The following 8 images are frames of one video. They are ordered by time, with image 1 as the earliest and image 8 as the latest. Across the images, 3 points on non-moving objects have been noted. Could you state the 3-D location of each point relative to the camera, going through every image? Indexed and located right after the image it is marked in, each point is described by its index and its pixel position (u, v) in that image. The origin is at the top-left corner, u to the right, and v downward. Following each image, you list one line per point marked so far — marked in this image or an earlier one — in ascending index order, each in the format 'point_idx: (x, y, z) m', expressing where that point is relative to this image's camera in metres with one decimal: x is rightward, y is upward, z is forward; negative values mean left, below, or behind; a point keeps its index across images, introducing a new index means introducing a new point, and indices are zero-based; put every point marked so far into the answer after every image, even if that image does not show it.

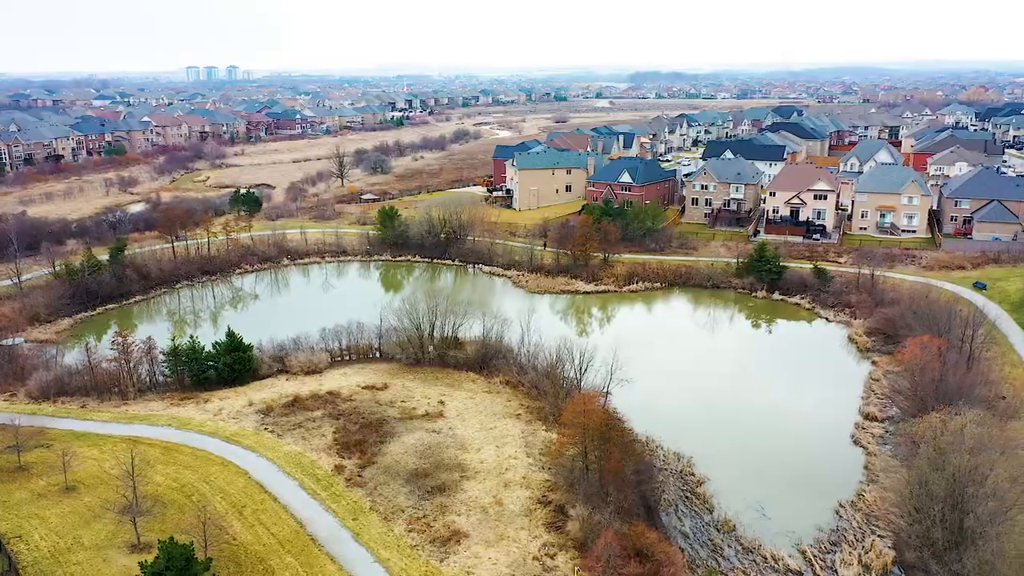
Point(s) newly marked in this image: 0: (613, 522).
0: (+1.9, -4.5, +15.8) m
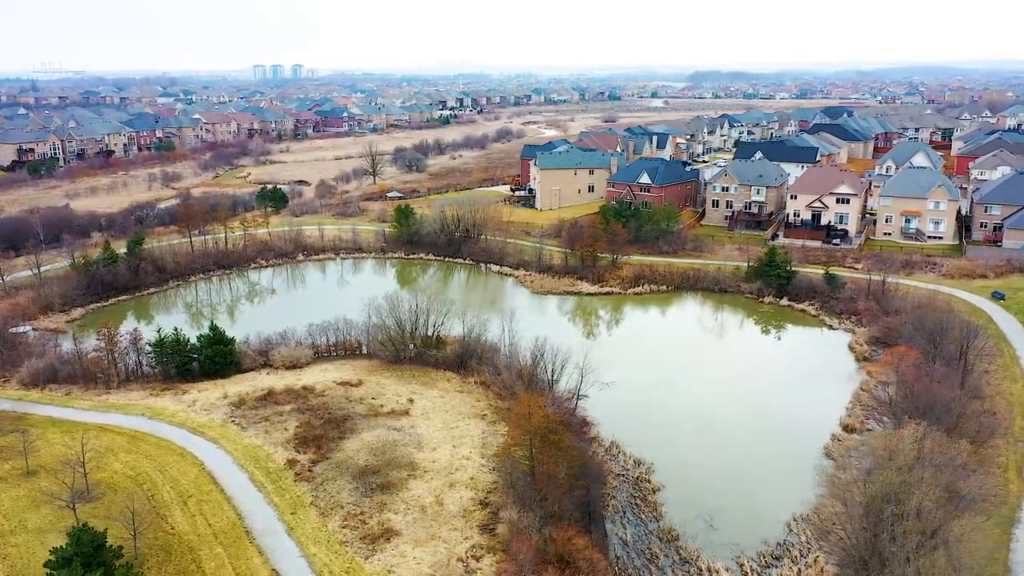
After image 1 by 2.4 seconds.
0: (+0.5, -4.5, +15.6) m
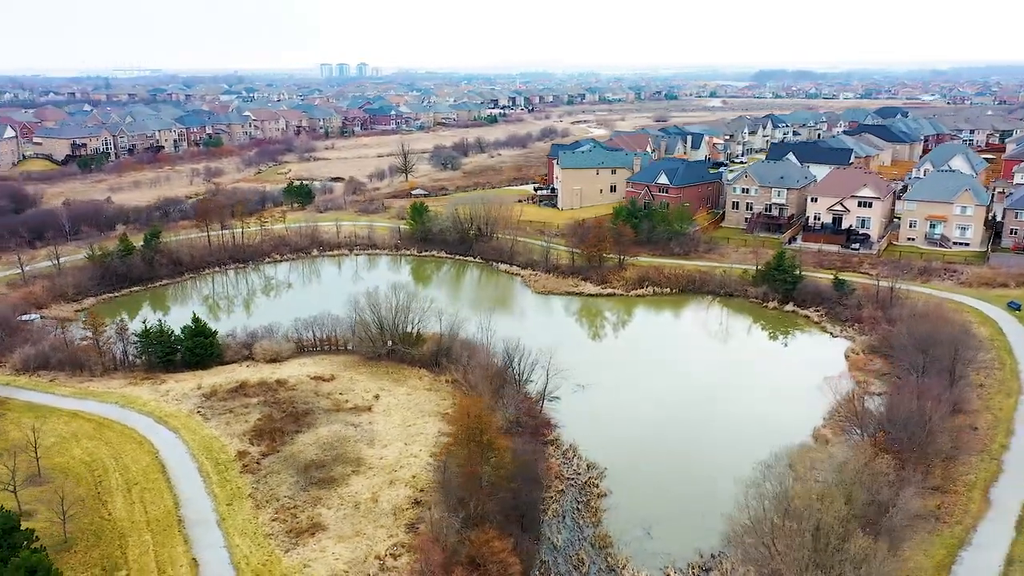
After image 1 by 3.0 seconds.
0: (-1.0, -4.5, +15.5) m
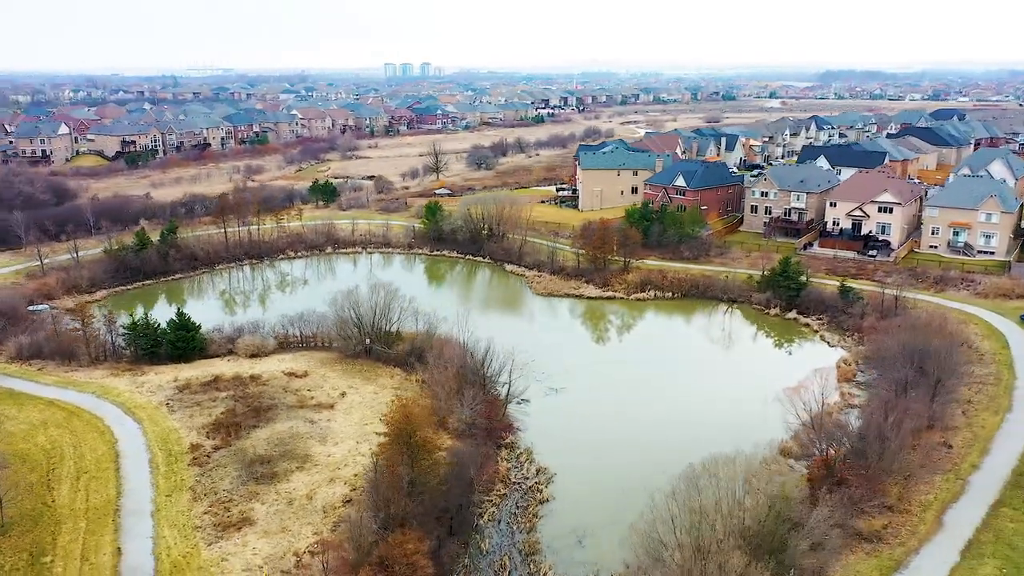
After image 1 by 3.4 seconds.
0: (-2.5, -4.5, +15.6) m
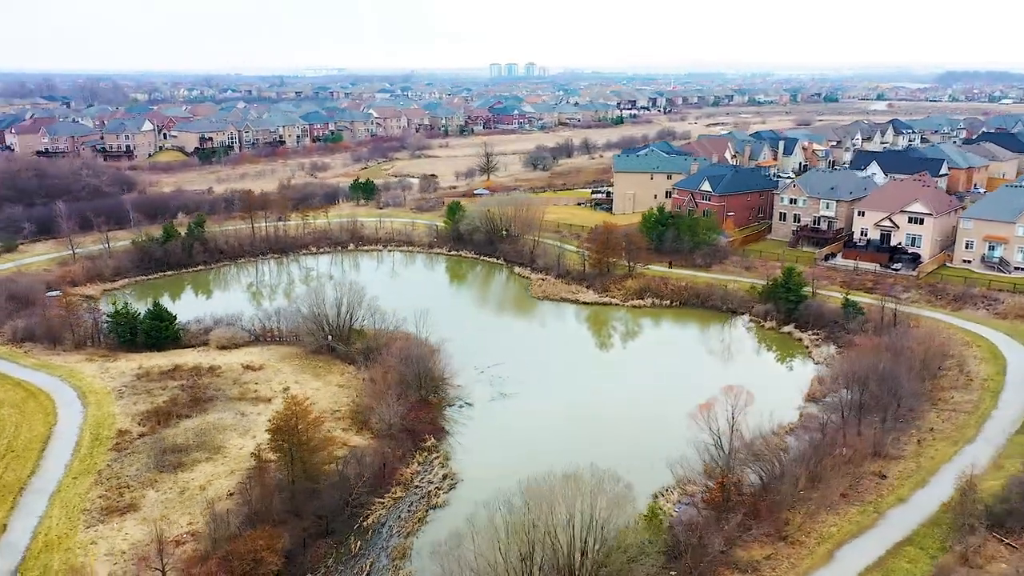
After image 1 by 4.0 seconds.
0: (-5.1, -4.5, +15.8) m
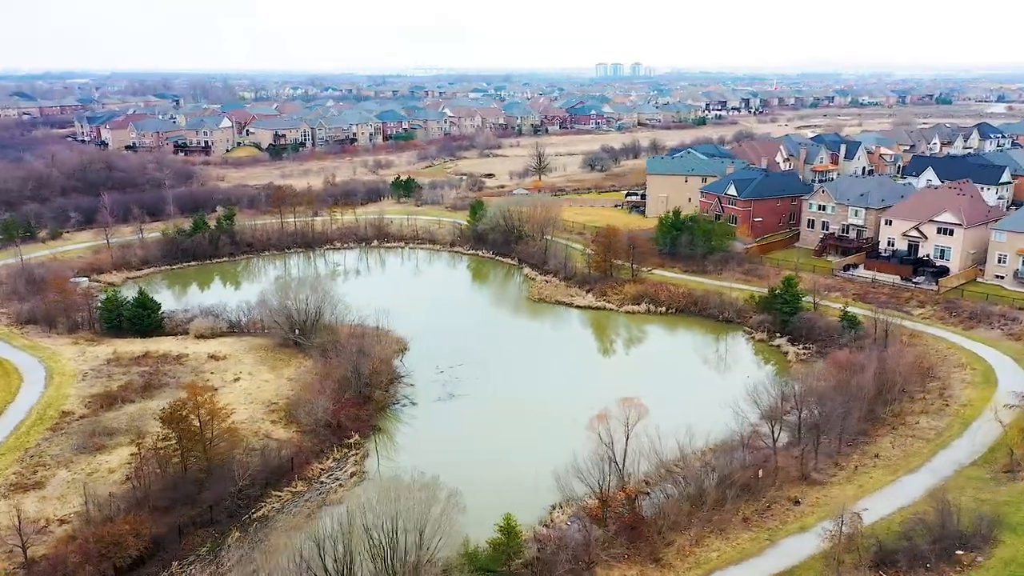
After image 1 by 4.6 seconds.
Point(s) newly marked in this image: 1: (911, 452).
0: (-7.7, -4.3, +16.3) m
1: (+9.5, -3.9, +19.7) m
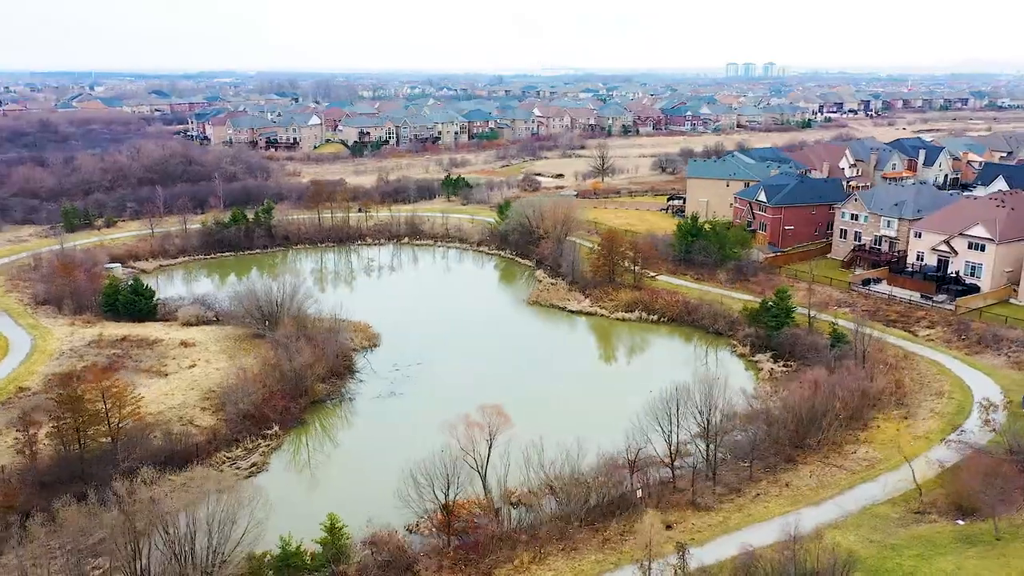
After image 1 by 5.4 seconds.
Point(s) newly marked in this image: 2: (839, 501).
0: (-10.6, -4.0, +17.4) m
1: (+7.0, -4.3, +18.2) m
2: (+6.8, -4.5, +17.2) m
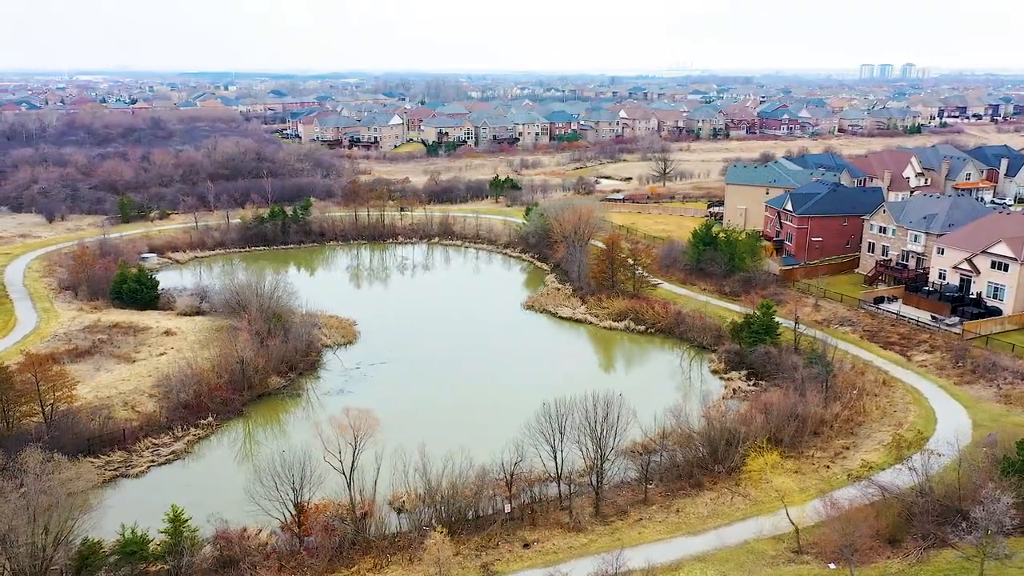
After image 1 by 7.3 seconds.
0: (-13.1, -3.7, +18.7) m
1: (+4.4, -4.6, +17.1) m
2: (+4.1, -4.8, +16.1) m
